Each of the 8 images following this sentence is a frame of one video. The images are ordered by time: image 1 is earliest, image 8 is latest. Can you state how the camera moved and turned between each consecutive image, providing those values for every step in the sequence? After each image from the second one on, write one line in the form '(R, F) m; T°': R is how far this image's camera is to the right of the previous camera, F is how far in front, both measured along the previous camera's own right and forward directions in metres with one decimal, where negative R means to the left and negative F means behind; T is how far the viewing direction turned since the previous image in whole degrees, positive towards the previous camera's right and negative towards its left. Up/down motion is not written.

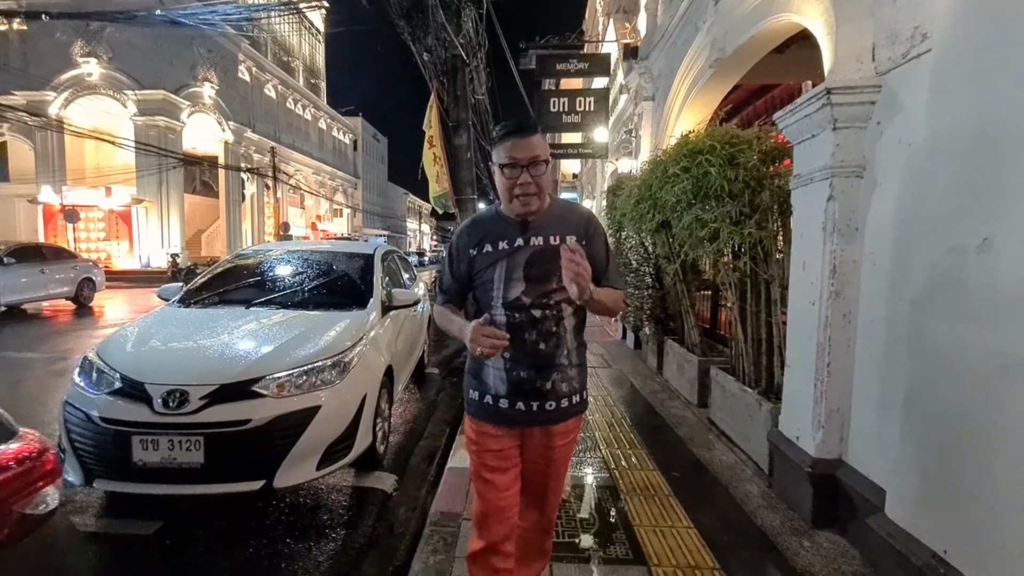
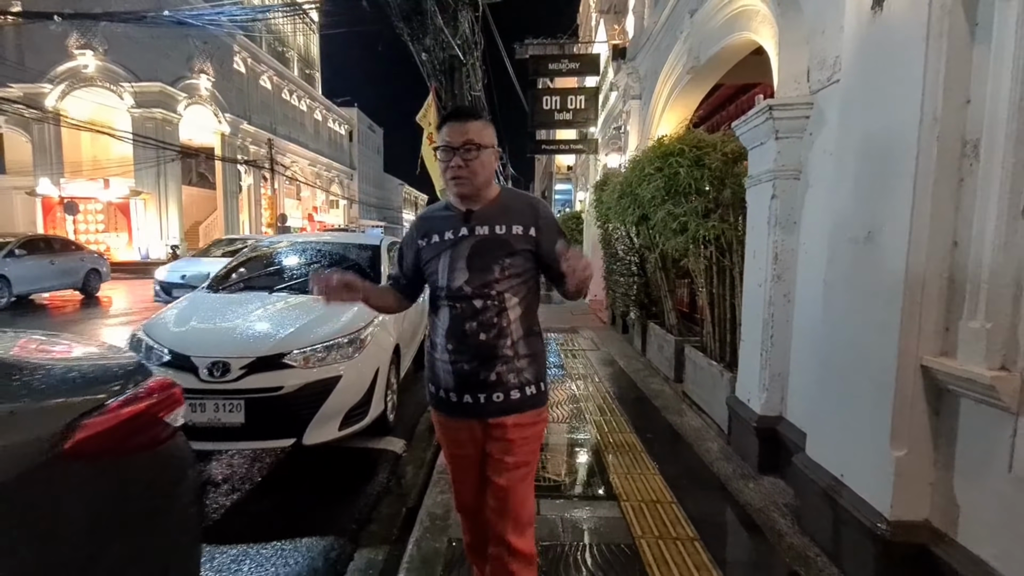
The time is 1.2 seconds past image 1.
(0.0, -0.5) m; 0°
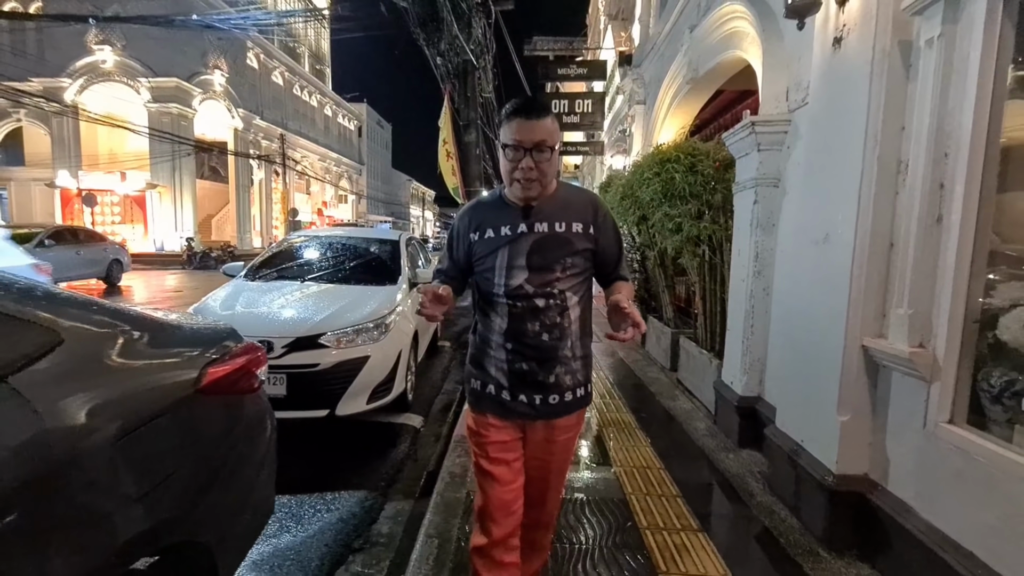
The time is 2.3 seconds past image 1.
(0.0, -0.5) m; -1°
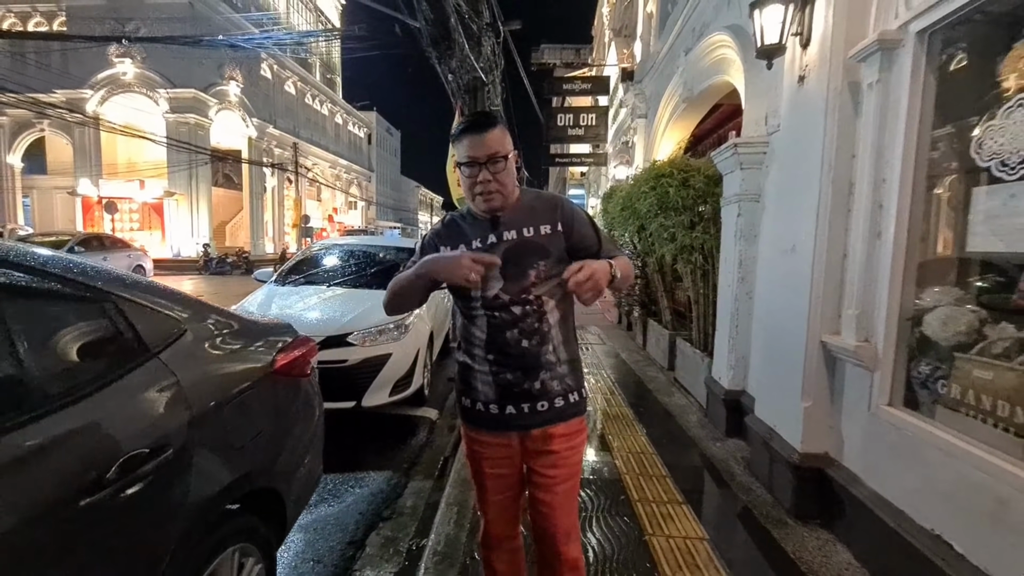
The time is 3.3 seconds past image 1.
(0.0, -0.4) m; -1°
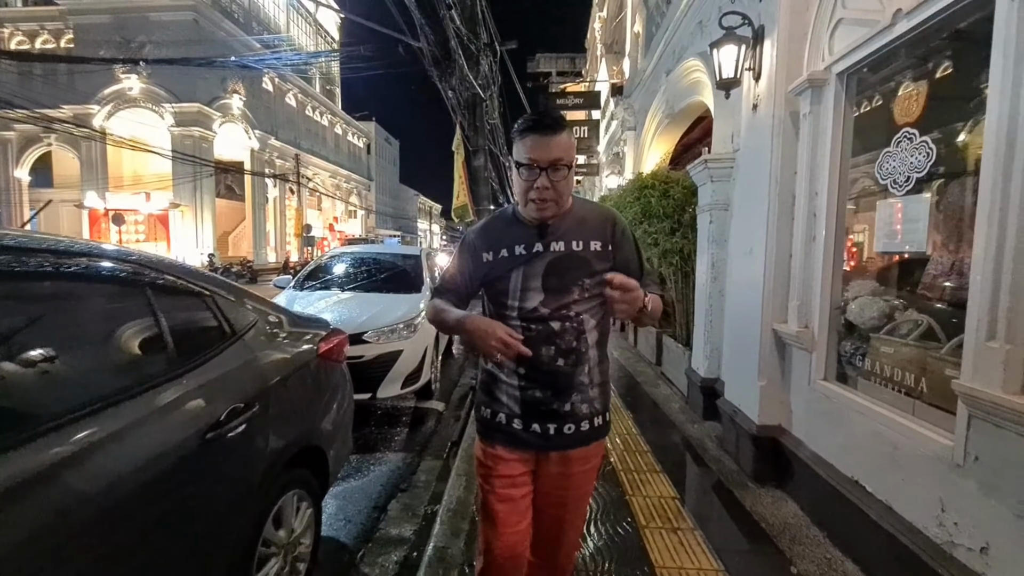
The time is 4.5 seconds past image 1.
(0.0, -0.5) m; 0°
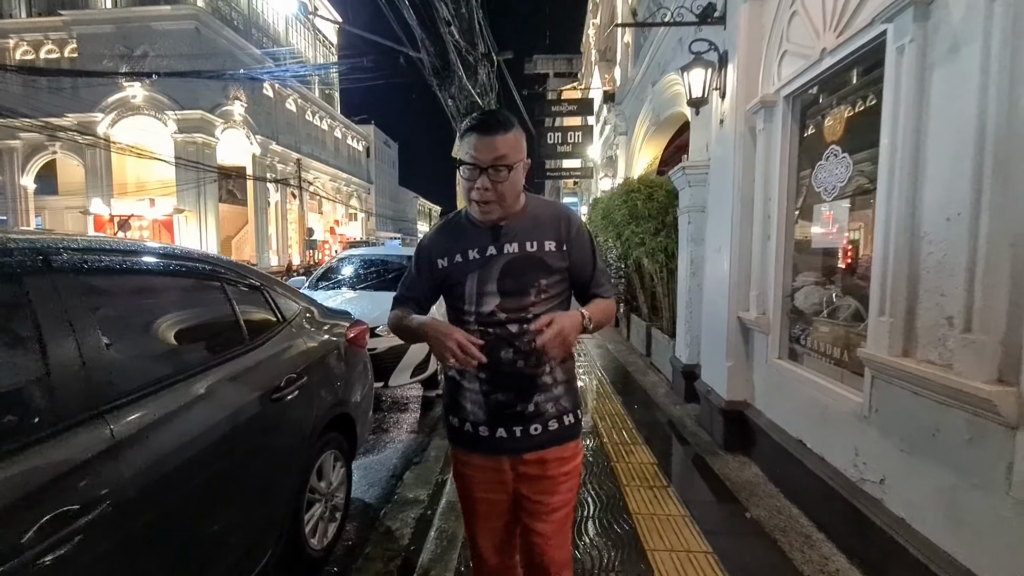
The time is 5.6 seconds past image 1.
(0.0, -0.5) m; 0°
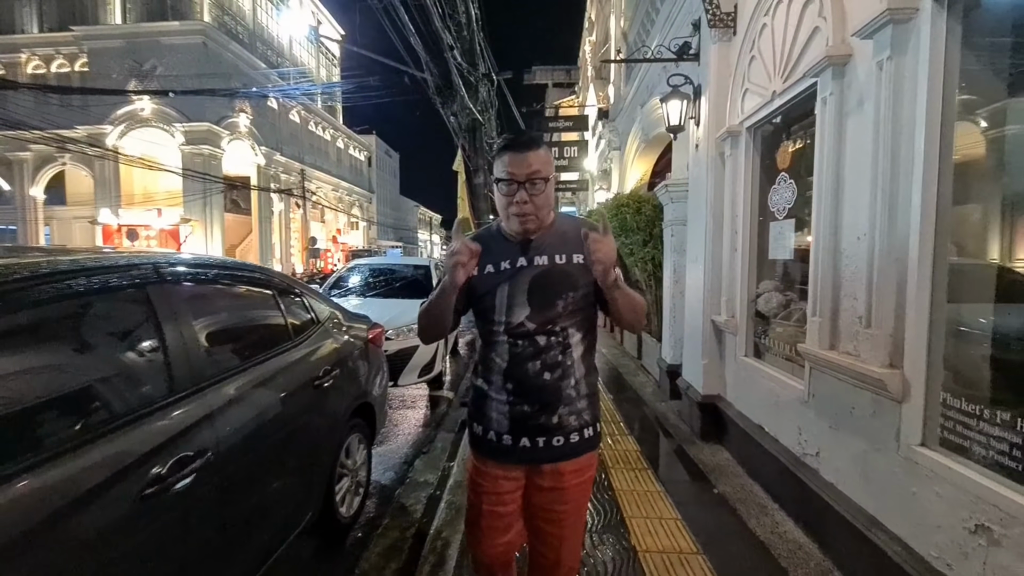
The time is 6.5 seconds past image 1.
(0.0, -0.5) m; 0°
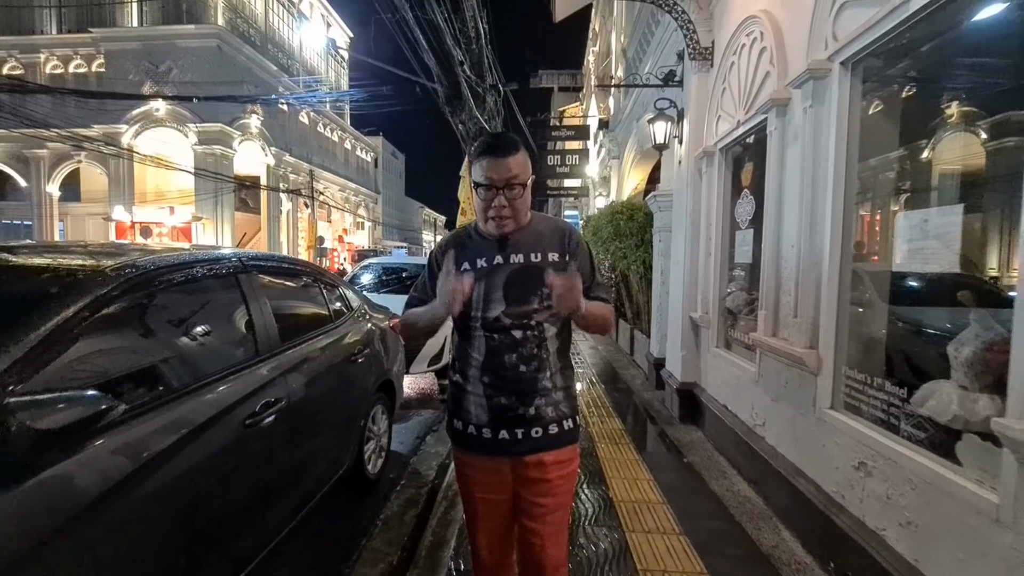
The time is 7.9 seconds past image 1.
(0.0, -0.6) m; 0°
